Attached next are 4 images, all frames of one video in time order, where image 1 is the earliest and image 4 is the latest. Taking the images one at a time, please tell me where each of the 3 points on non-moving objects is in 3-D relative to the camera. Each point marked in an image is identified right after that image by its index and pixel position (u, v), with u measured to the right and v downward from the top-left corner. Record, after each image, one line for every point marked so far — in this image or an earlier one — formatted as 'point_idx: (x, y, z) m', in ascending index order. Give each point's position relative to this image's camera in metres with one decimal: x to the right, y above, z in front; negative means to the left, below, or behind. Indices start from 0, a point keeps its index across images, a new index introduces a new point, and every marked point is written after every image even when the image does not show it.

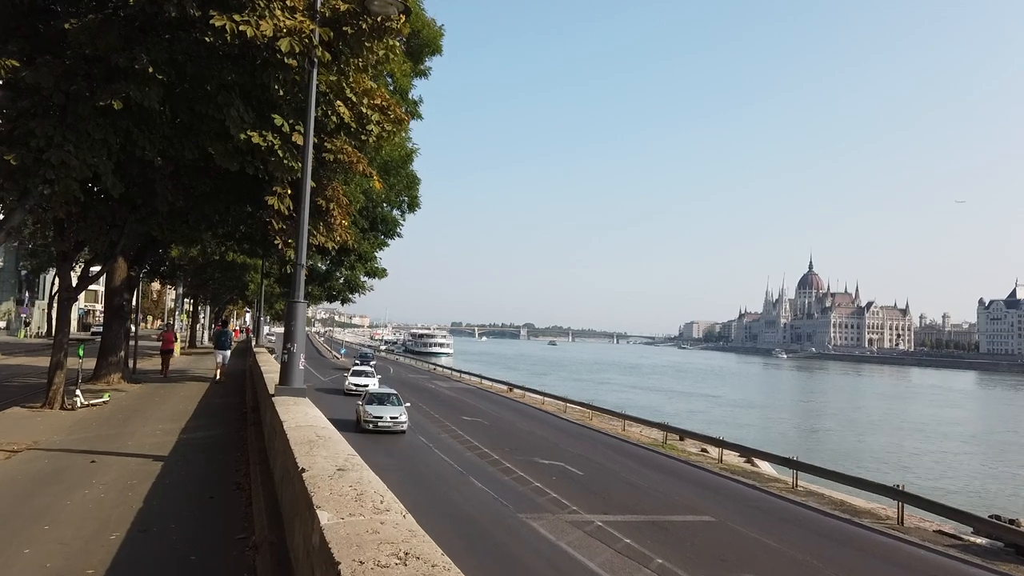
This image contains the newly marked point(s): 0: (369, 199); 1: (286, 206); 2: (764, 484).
0: (-2.9, +1.8, +15.6) m
1: (-3.3, +1.2, +11.3) m
2: (+6.3, -4.9, +19.3) m
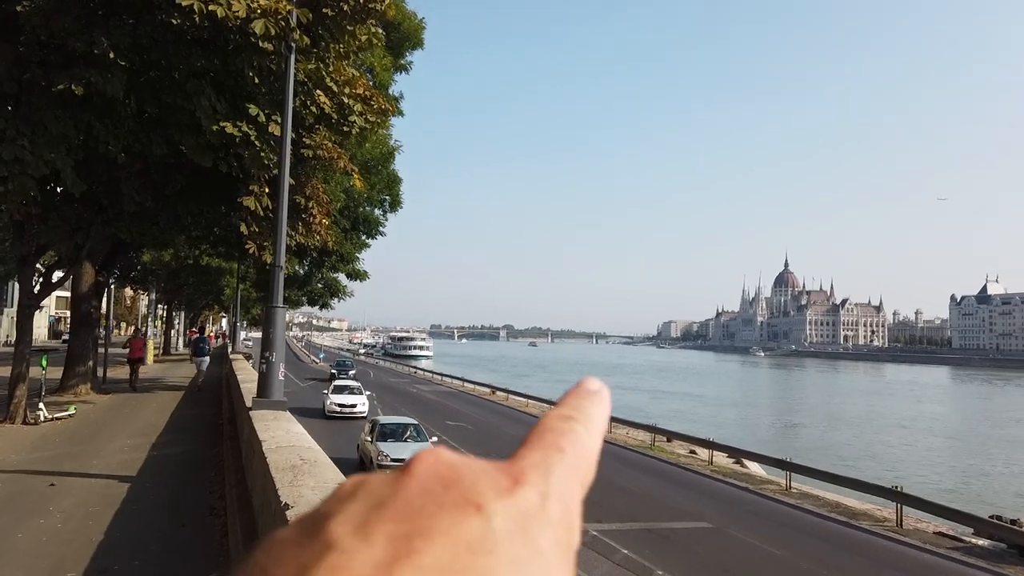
0: (-3.2, +1.7, +15.0) m
1: (-3.5, +1.2, +10.7) m
2: (+6.0, -4.9, +18.9) m
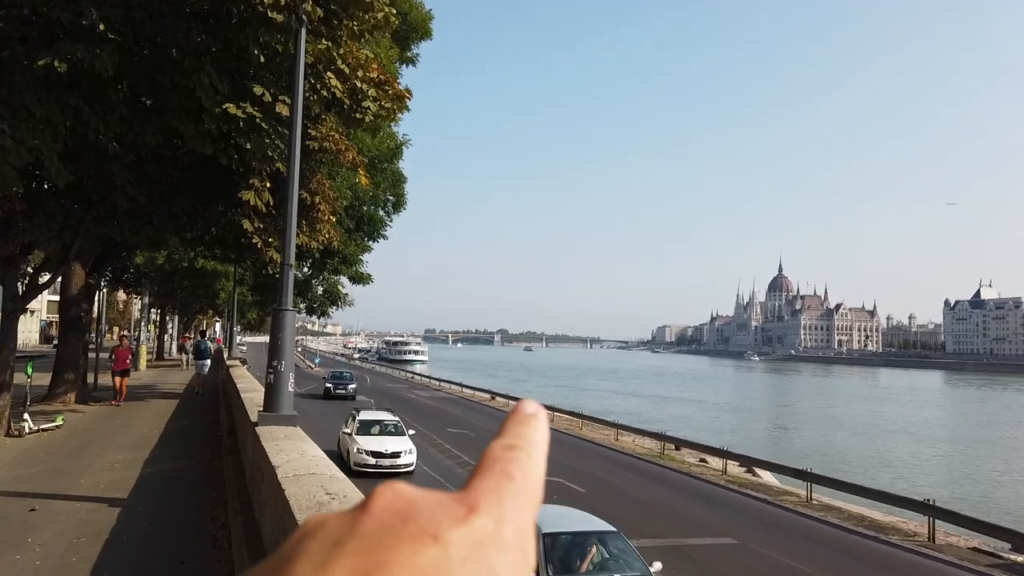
0: (-2.9, +1.7, +14.2) m
1: (-3.2, +1.1, +9.9) m
2: (+6.2, -5.0, +18.2) m
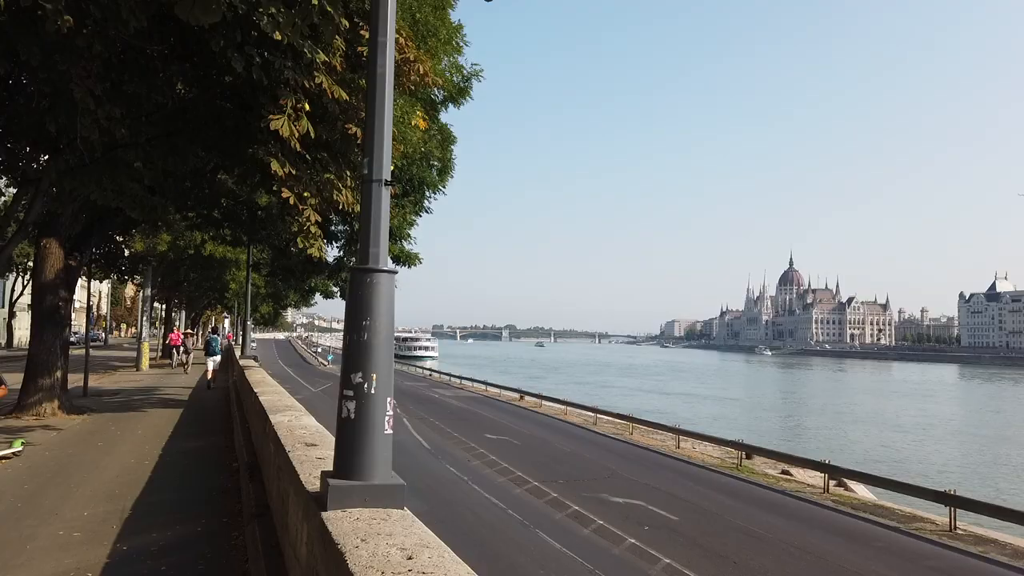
0: (-1.5, +2.0, +11.0) m
1: (-1.8, +1.4, +6.7) m
2: (+7.7, -4.6, +14.9) m
